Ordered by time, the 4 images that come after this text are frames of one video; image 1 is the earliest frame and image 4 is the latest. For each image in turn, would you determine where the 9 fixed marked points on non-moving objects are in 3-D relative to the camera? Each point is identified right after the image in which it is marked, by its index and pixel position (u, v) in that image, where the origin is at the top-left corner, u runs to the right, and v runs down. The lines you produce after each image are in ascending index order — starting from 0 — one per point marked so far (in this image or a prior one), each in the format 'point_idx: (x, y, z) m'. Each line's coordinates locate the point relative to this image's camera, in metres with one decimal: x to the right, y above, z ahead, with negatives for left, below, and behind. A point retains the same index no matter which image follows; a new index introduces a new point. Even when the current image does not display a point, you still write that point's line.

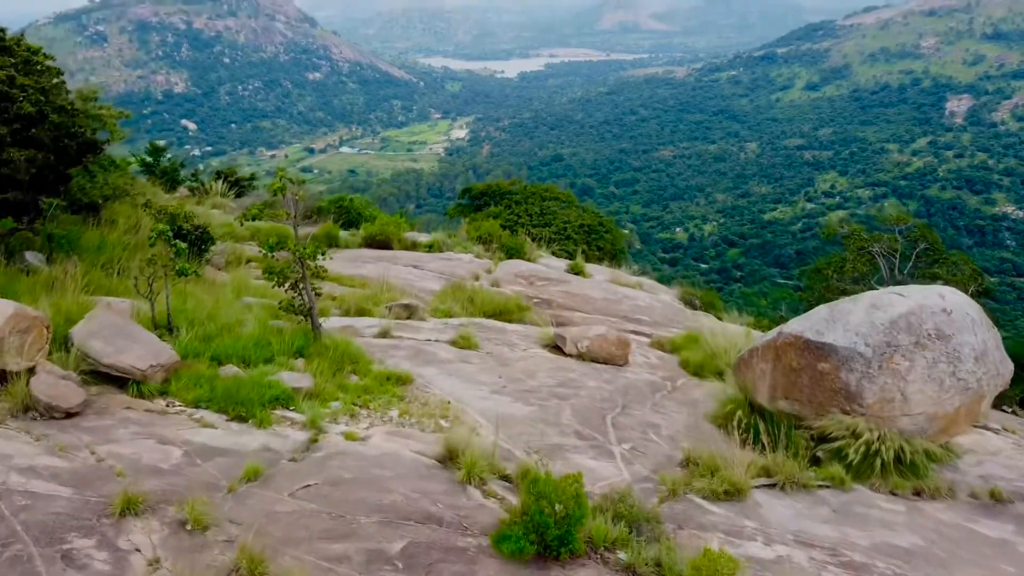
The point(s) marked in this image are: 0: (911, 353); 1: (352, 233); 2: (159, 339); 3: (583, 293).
0: (+1.3, -0.2, +2.6) m
1: (-1.2, +0.4, +6.2) m
2: (-1.2, -0.2, +2.6) m
3: (+0.5, 0.0, +5.3) m
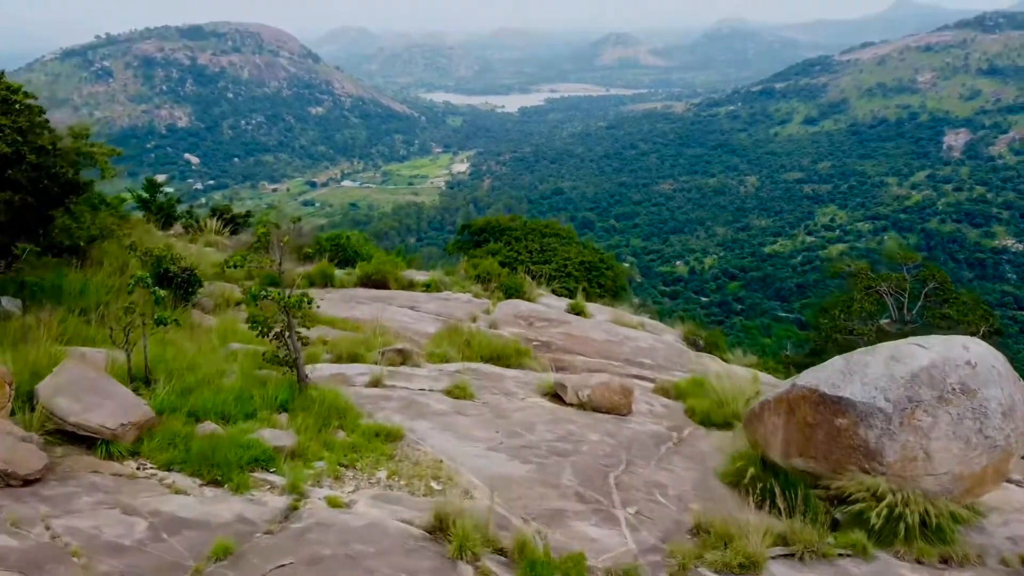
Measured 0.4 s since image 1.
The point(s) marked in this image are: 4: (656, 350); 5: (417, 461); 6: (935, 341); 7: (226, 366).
0: (+1.3, -0.4, +2.4) m
1: (-1.3, +0.1, +6.0) m
2: (-1.2, -0.3, +2.4) m
3: (+0.5, -0.3, +5.1) m
4: (+0.9, -0.4, +5.1) m
5: (-0.3, -0.5, +2.4) m
6: (+1.4, -0.2, +2.6) m
7: (-1.1, -0.3, +2.9) m
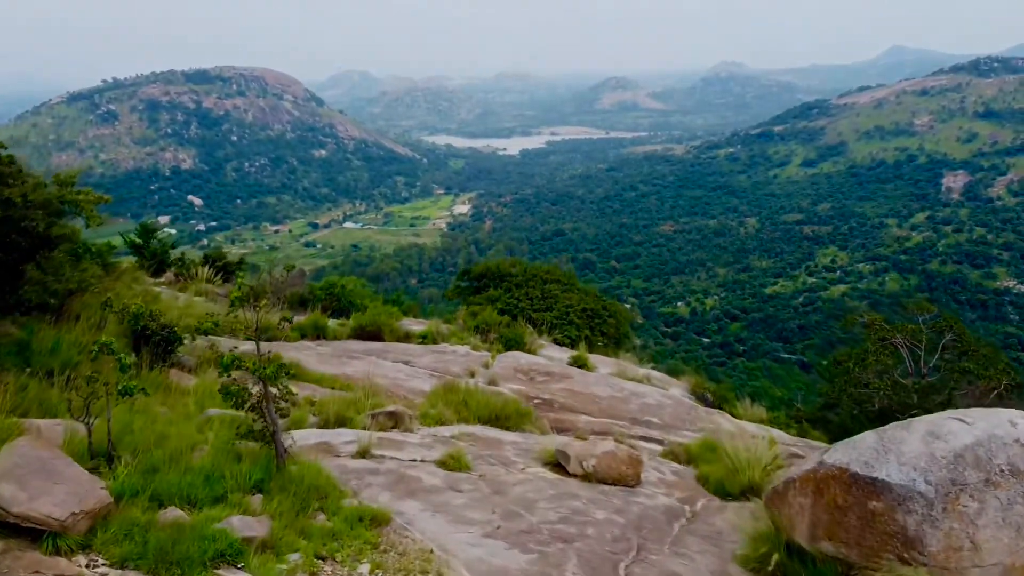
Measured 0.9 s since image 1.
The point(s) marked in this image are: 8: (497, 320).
0: (+1.3, -0.6, +2.2) m
1: (-1.3, -0.2, +5.8) m
2: (-1.2, -0.5, +2.2) m
3: (+0.5, -0.6, +4.9) m
4: (+0.9, -0.7, +4.9) m
5: (-0.3, -0.7, +2.2) m
6: (+1.4, -0.4, +2.3) m
7: (-1.1, -0.5, +2.6) m
8: (-0.1, -0.3, +6.6) m
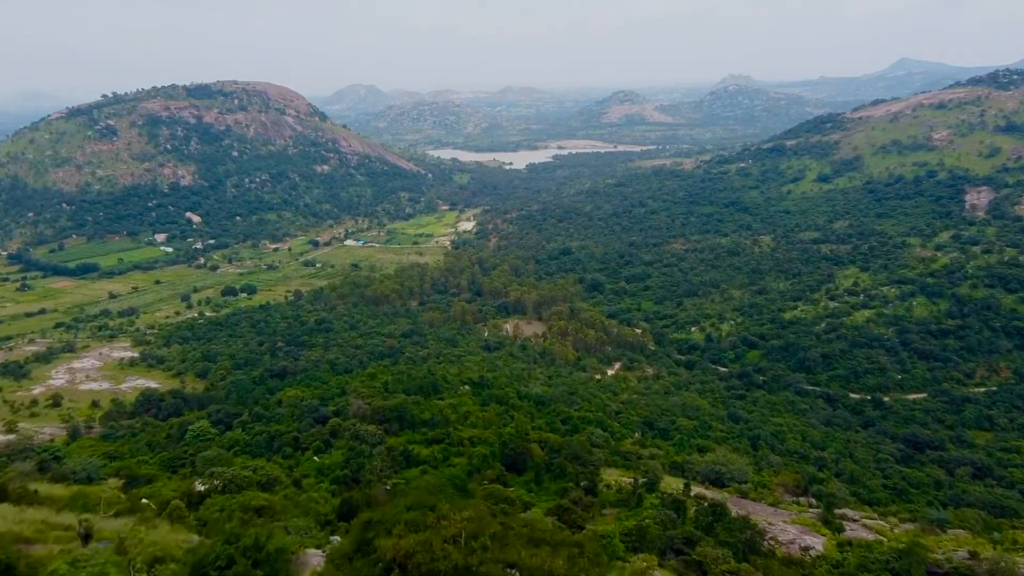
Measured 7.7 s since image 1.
0: (+1.0, -2.0, -3.0) m
1: (-1.5, -1.8, +0.7) m
2: (-1.5, -2.0, -2.9) m
3: (+0.2, -2.2, -0.3) m
4: (+0.6, -2.3, -0.3) m
5: (-0.6, -2.2, -3.0) m
6: (+1.1, -1.9, -2.8) m
7: (-1.4, -2.0, -2.5) m
8: (-0.4, -1.8, +1.5) m
